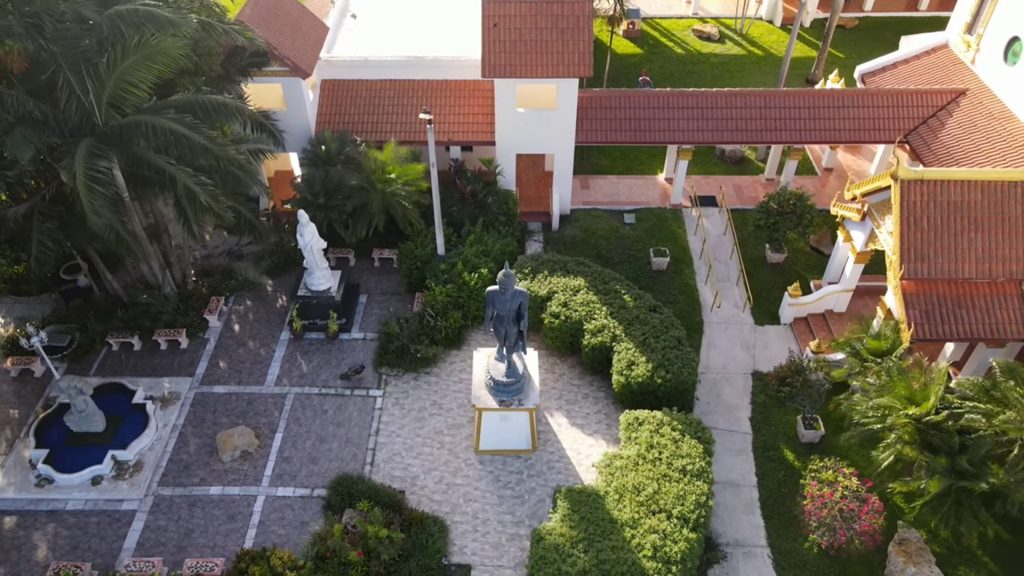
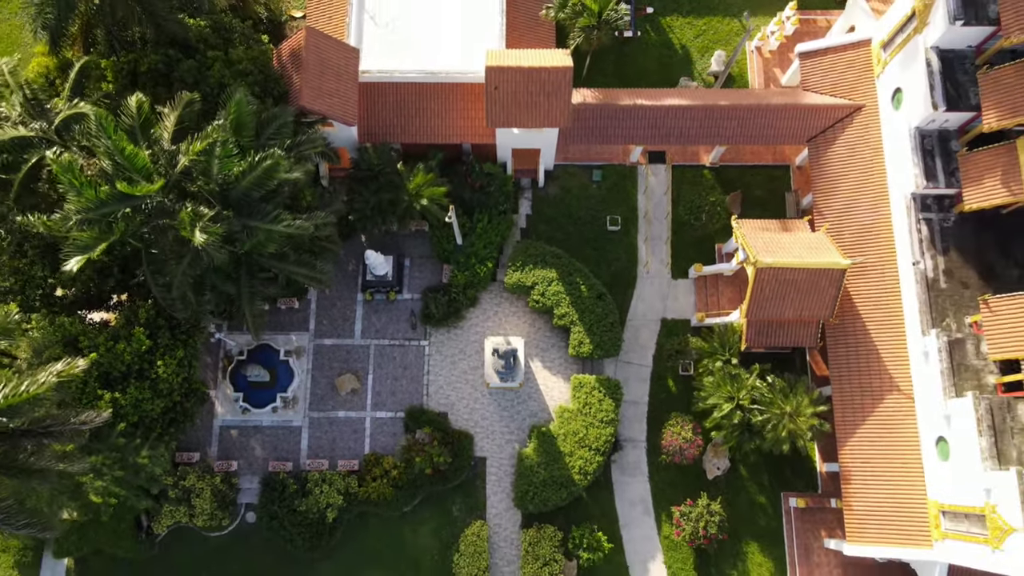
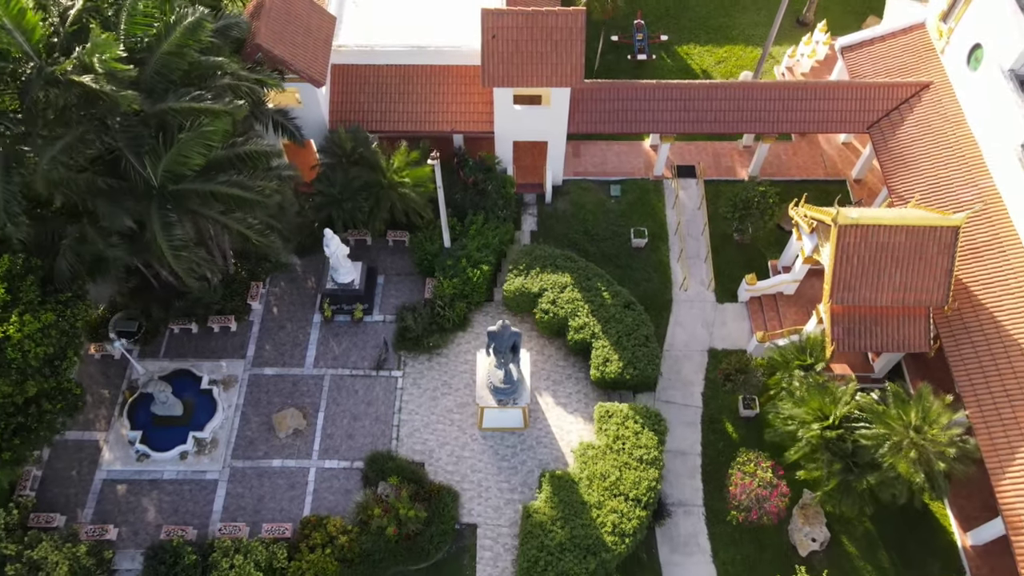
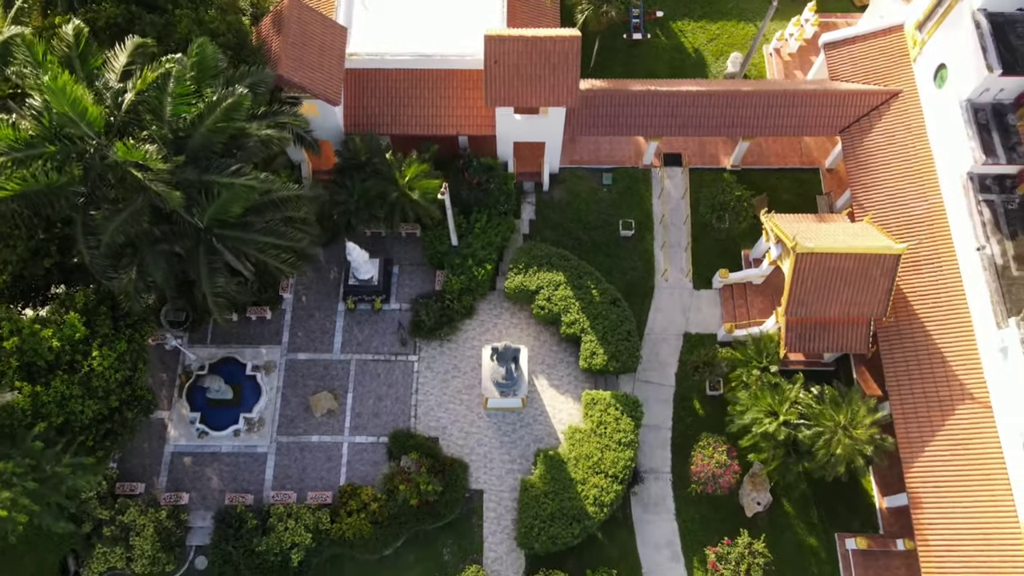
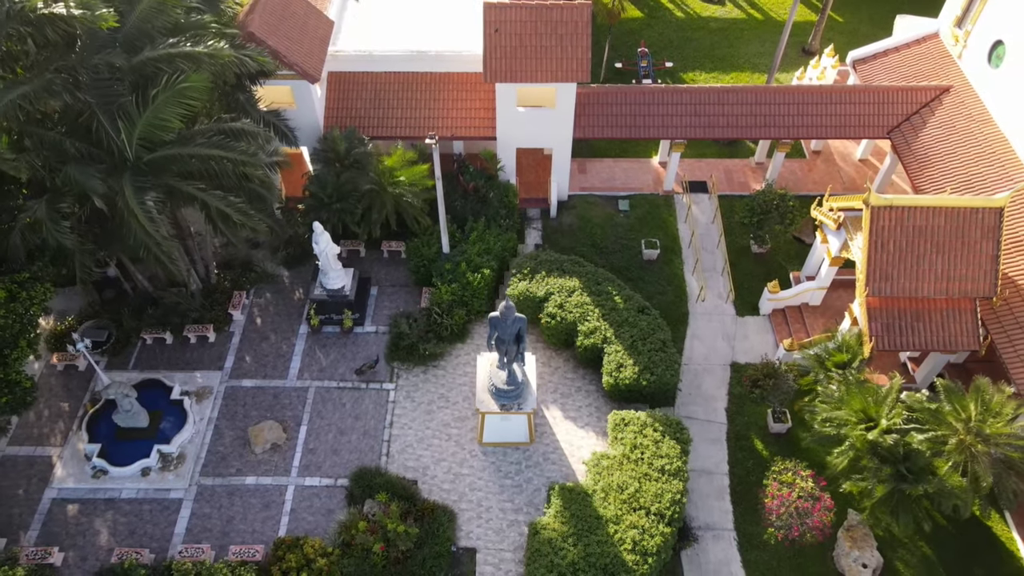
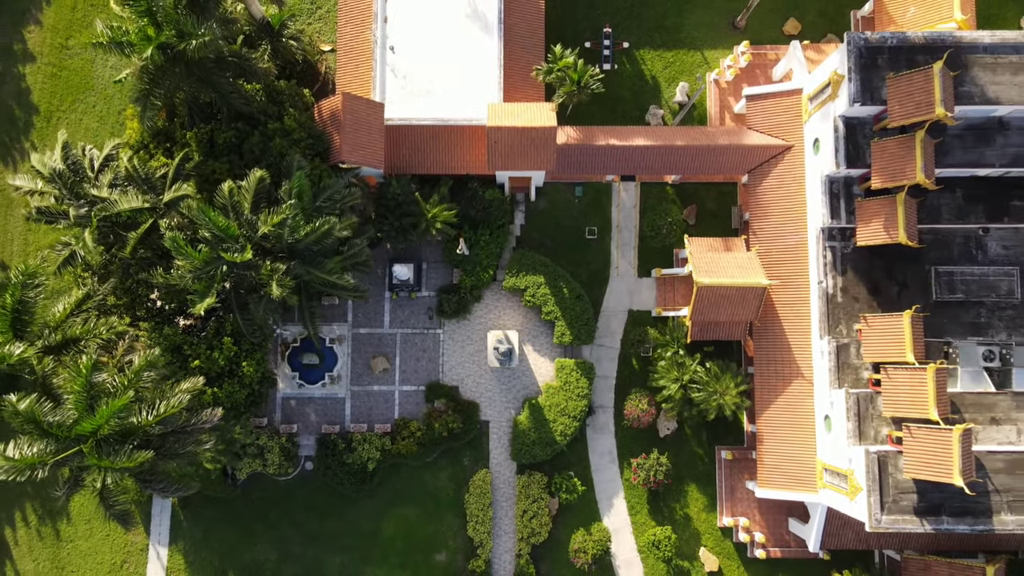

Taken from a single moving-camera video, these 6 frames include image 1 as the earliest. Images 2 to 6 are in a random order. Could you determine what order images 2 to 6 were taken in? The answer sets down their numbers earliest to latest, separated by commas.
5, 3, 4, 2, 6
